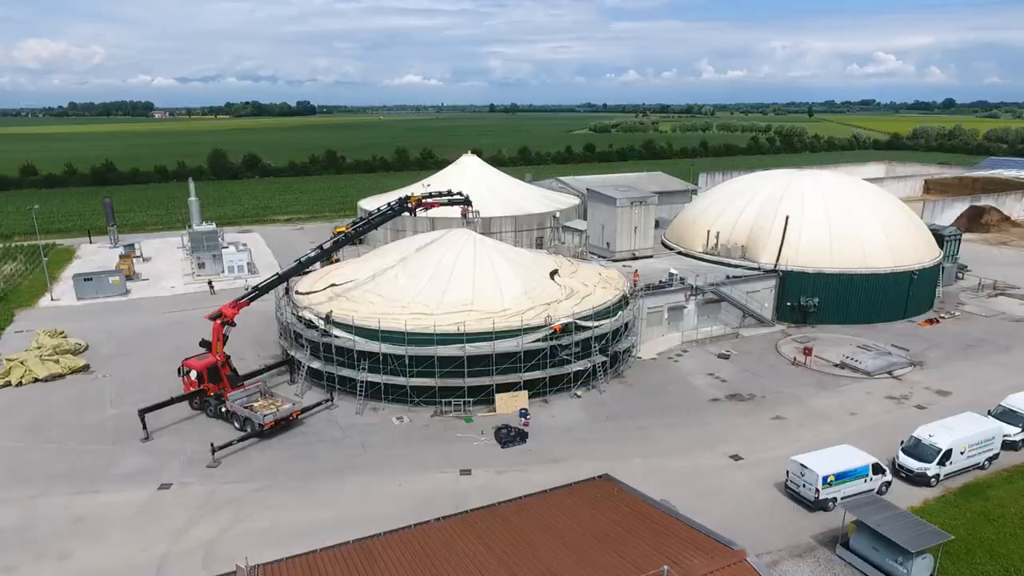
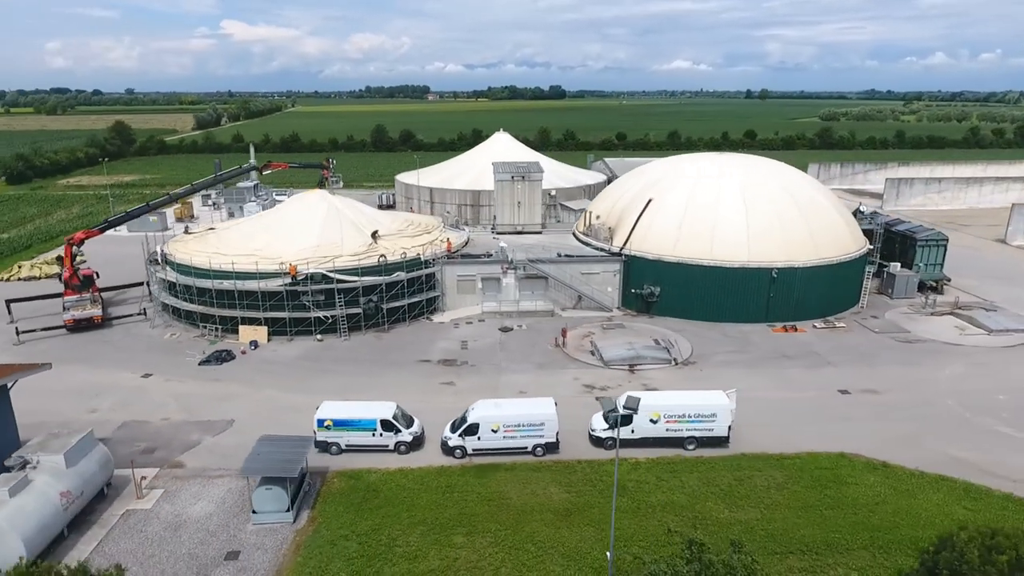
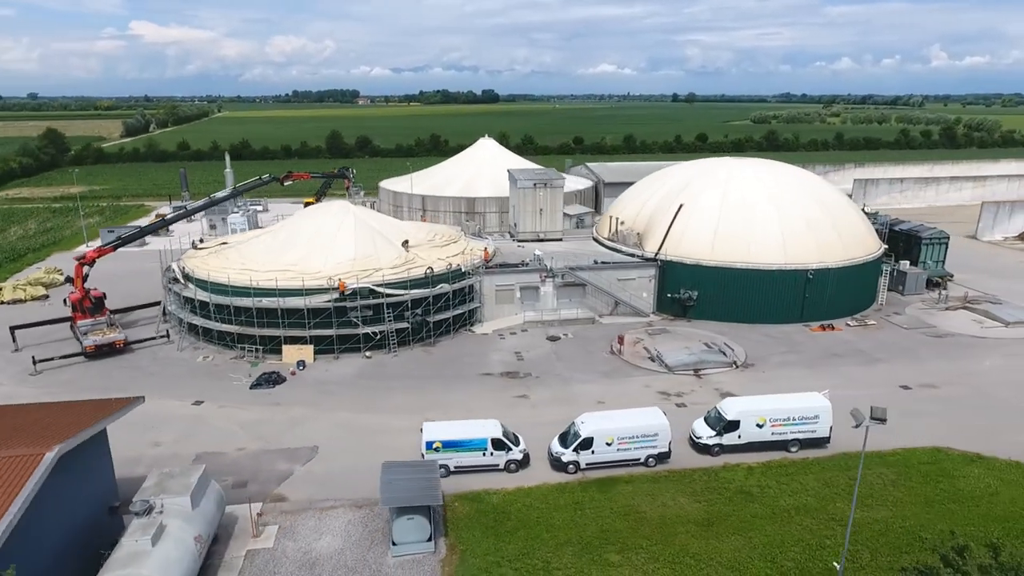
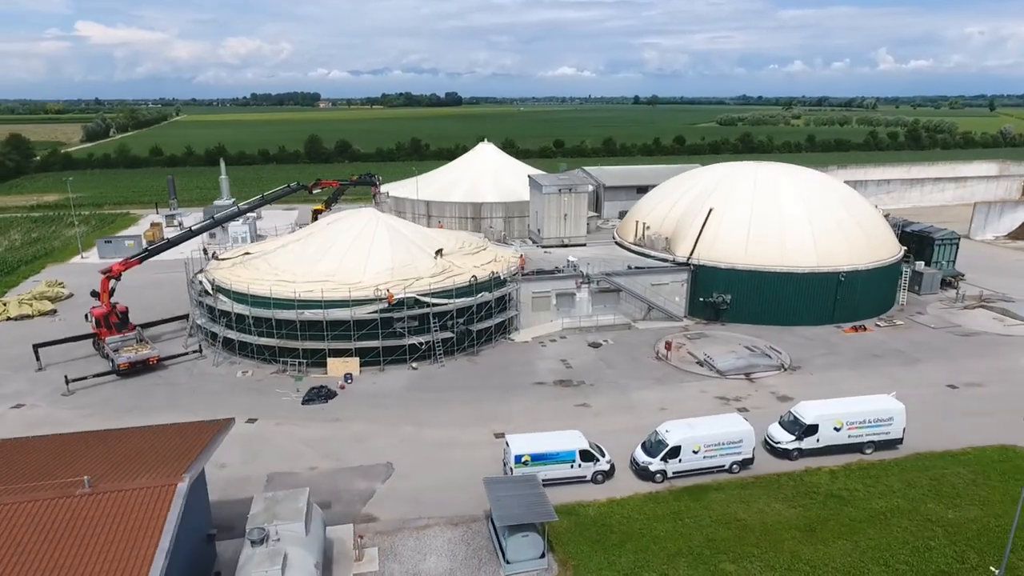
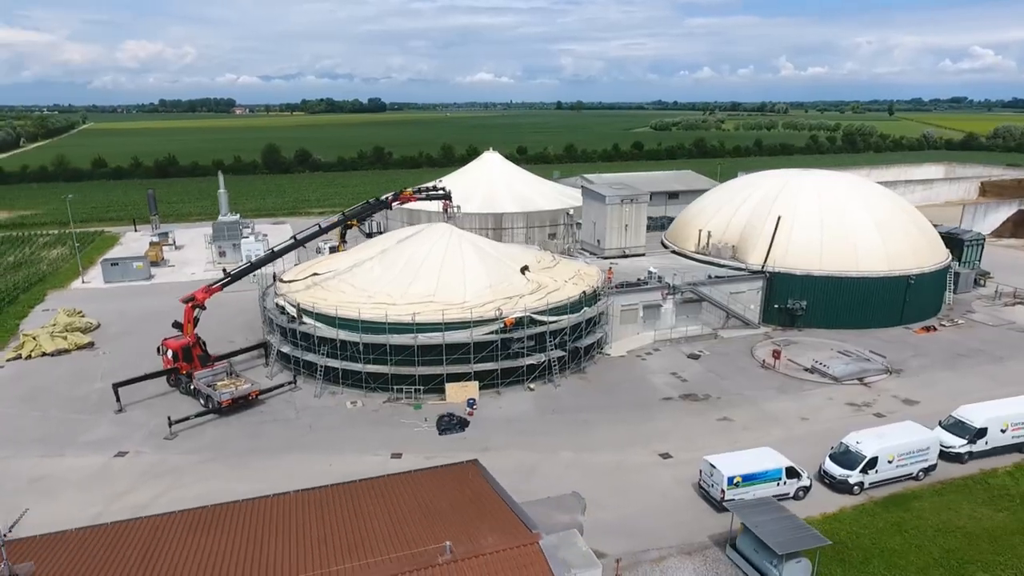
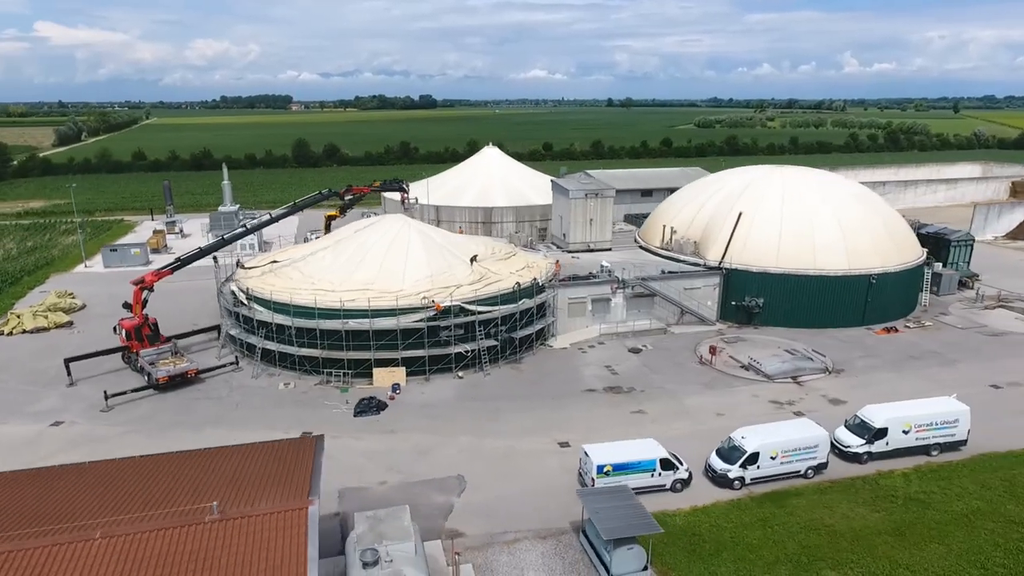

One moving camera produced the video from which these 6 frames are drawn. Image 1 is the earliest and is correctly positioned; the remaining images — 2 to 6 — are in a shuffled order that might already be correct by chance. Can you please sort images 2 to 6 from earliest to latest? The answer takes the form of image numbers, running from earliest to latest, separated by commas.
5, 6, 4, 3, 2
